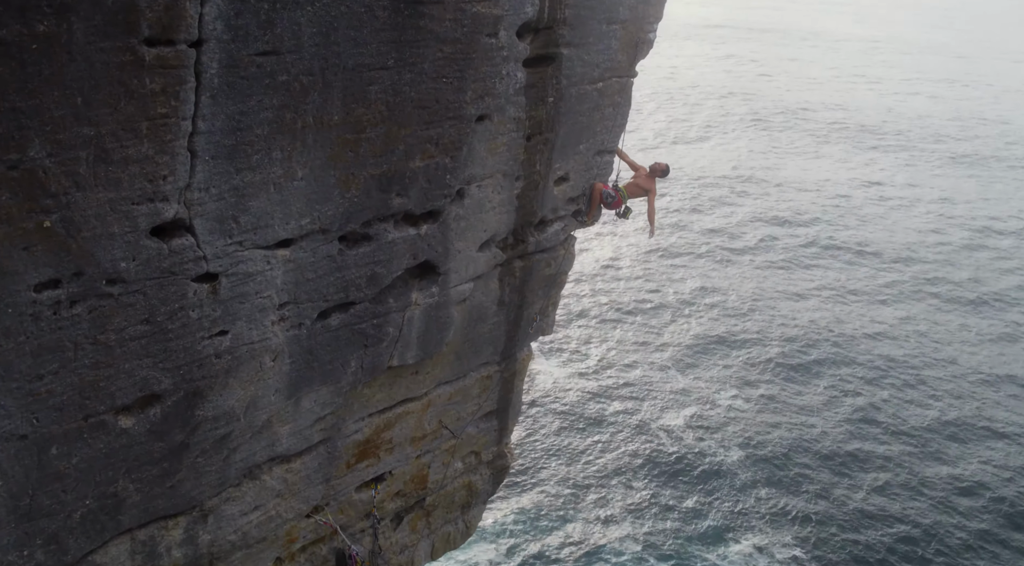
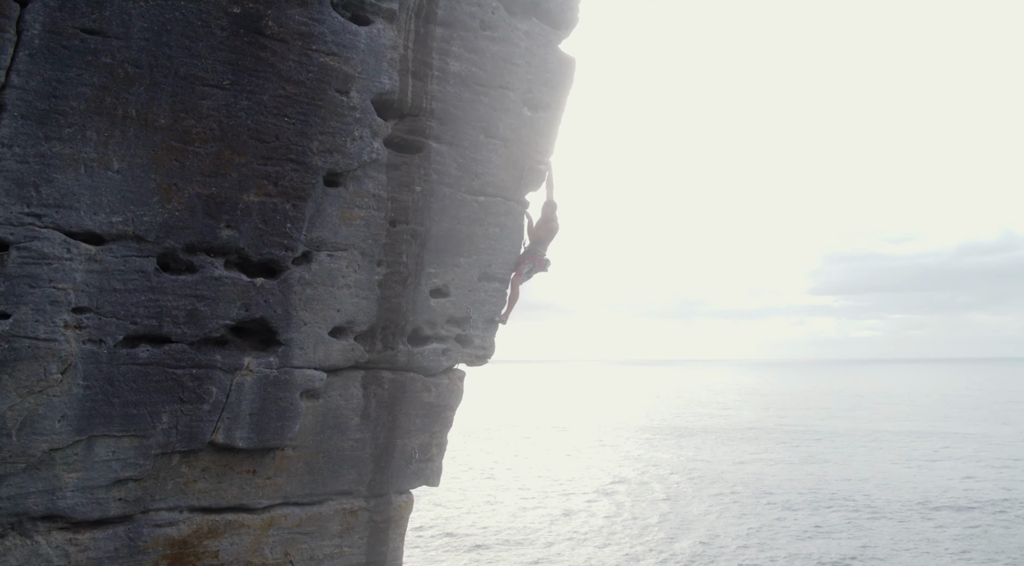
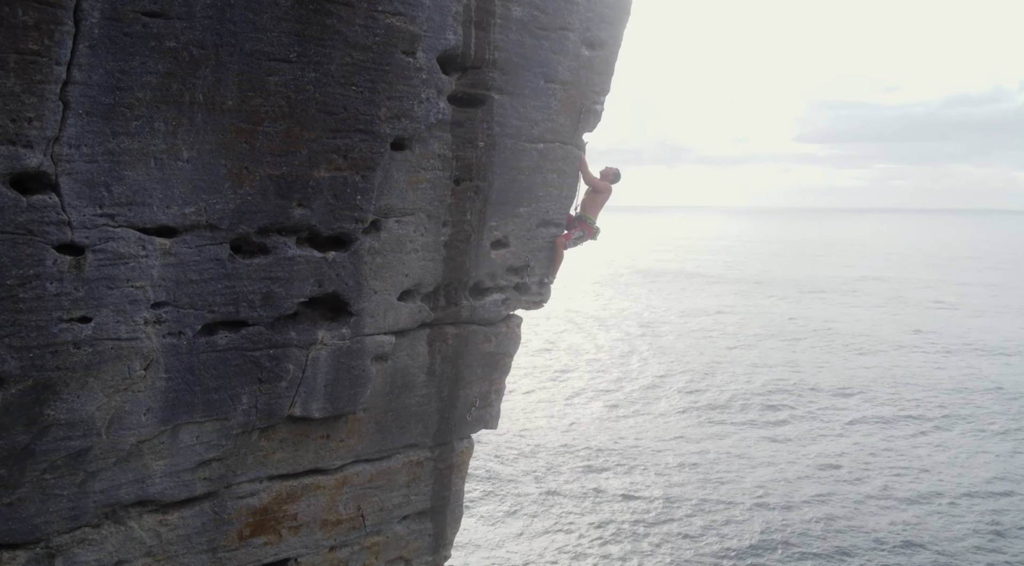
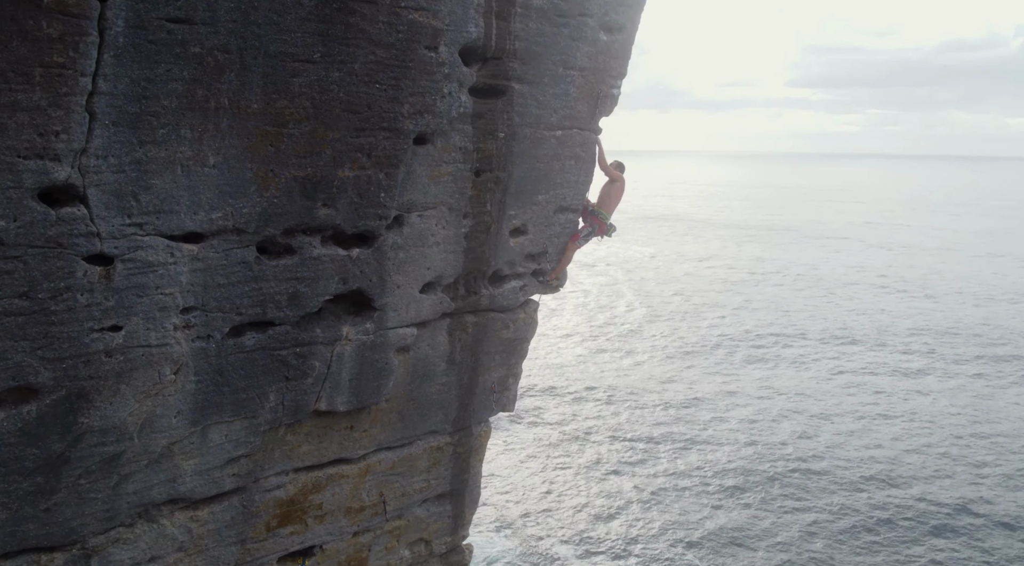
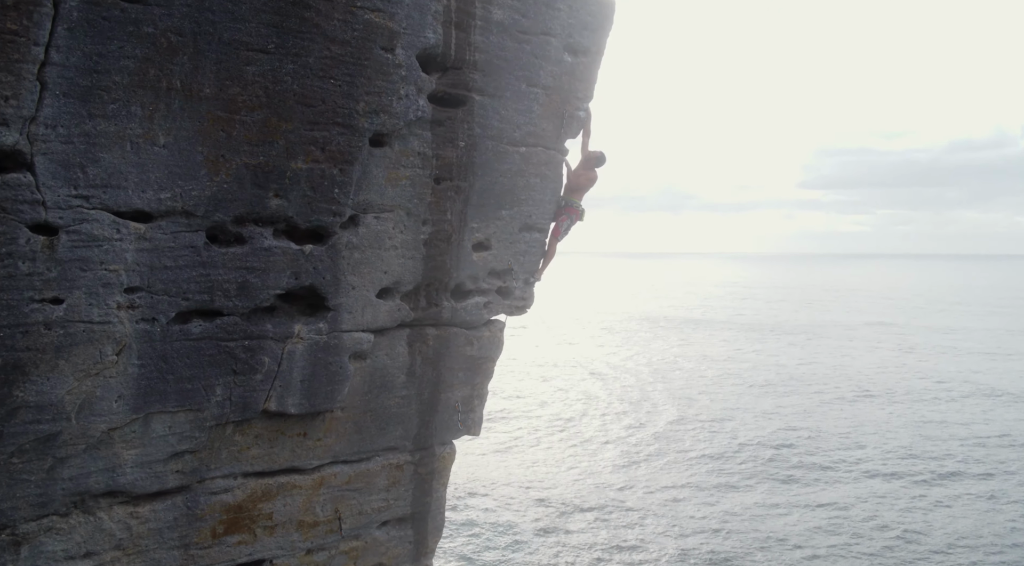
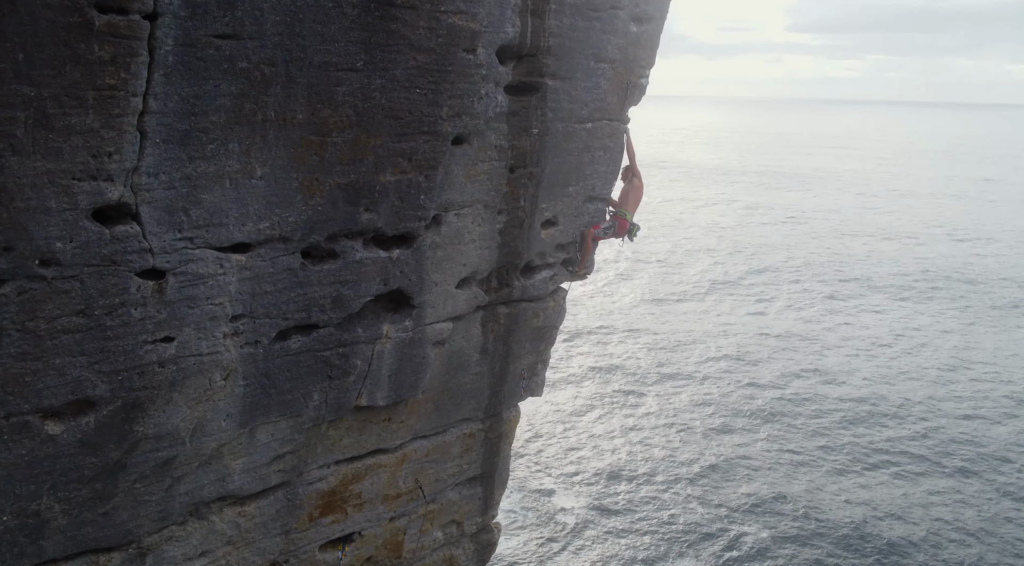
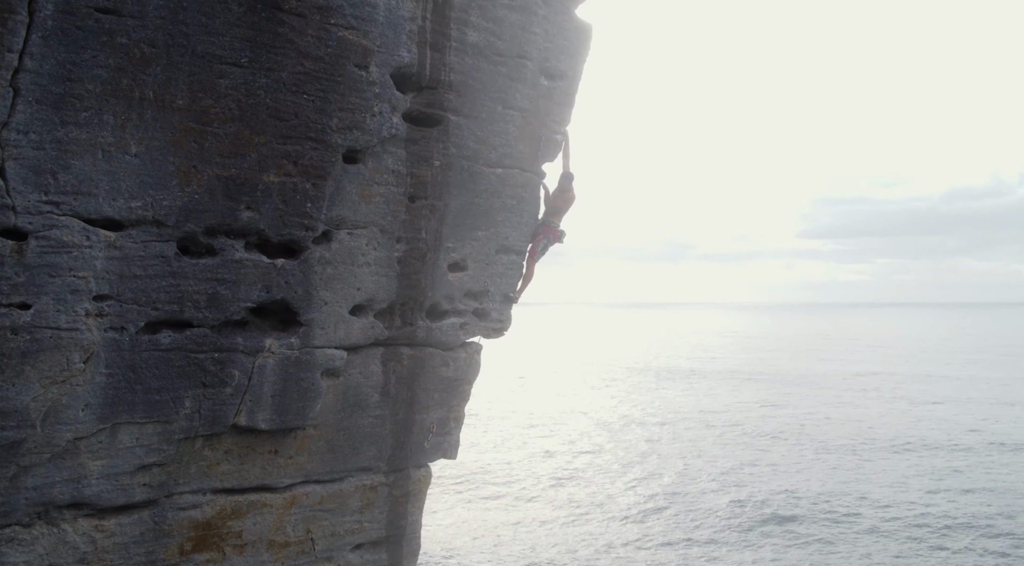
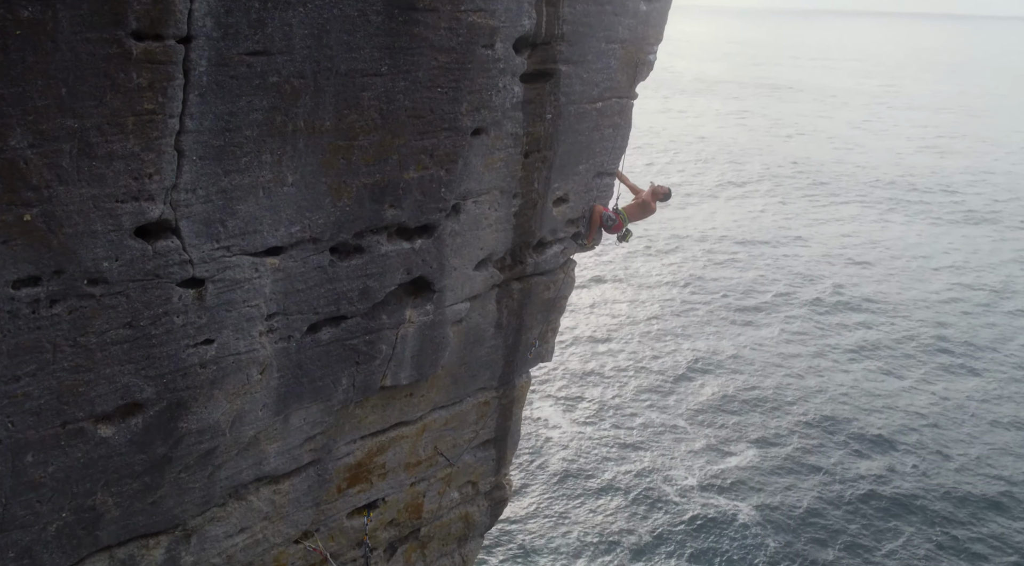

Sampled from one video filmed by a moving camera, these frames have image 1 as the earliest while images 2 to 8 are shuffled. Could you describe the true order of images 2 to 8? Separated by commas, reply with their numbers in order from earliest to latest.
8, 6, 4, 3, 5, 7, 2
